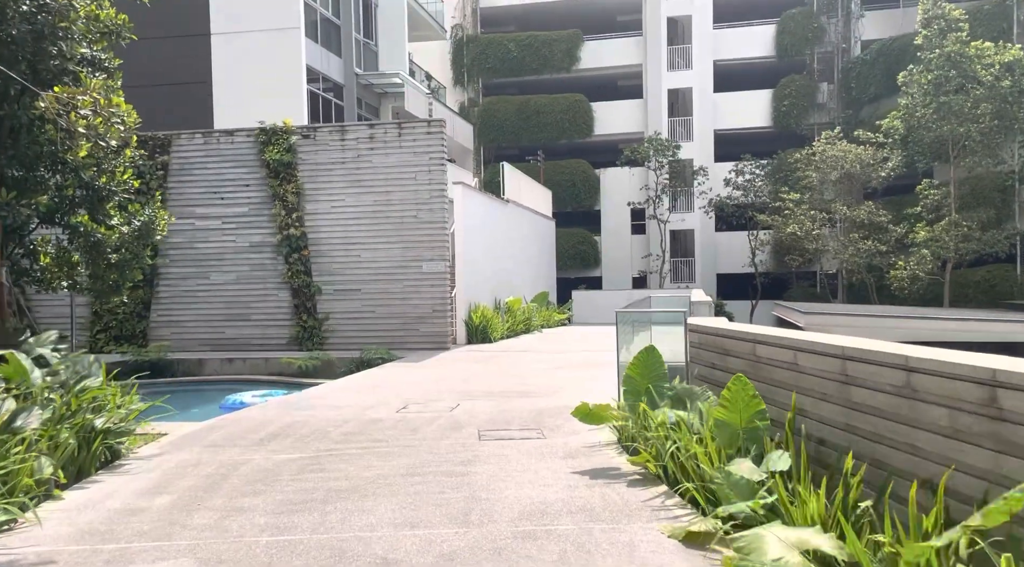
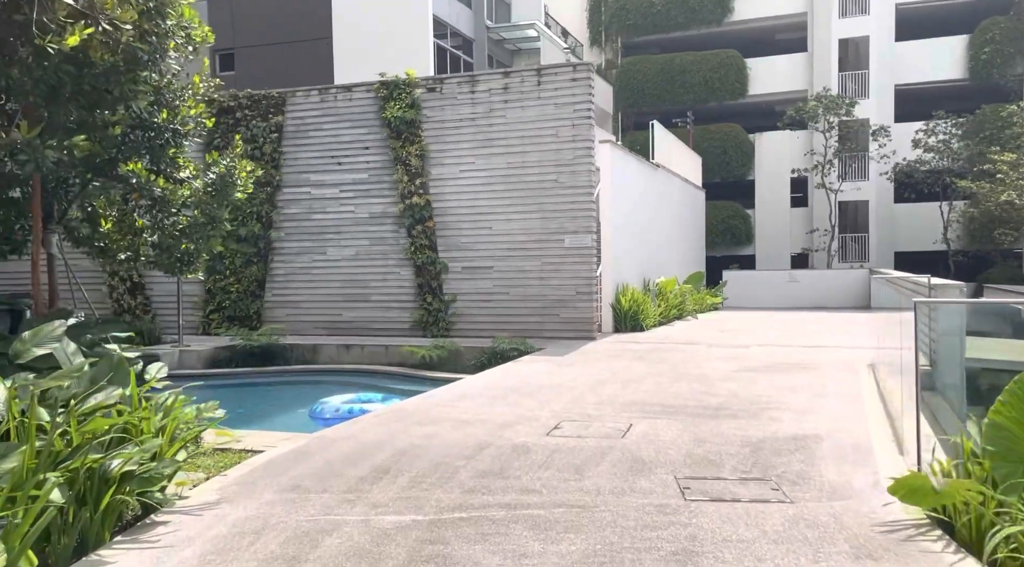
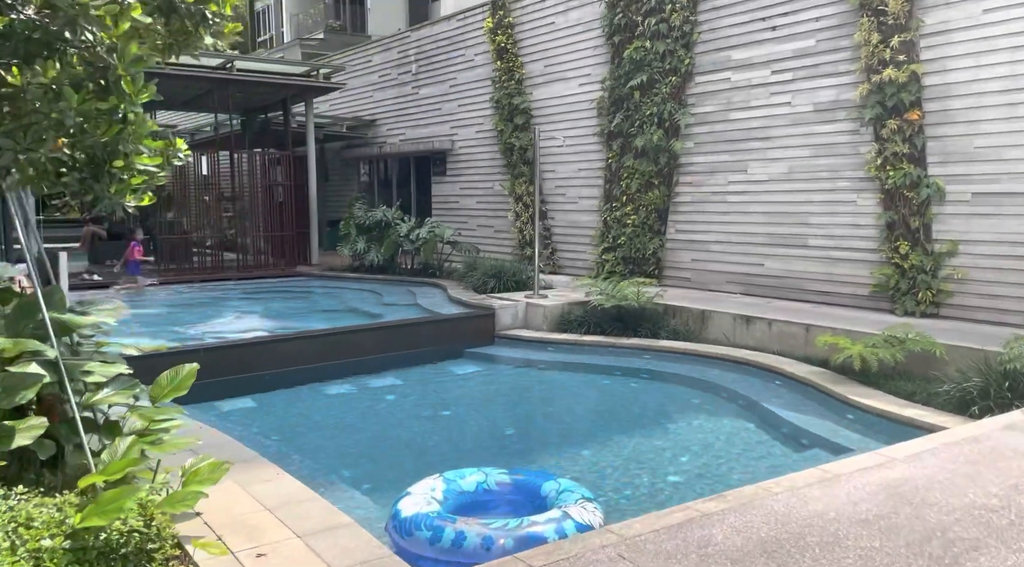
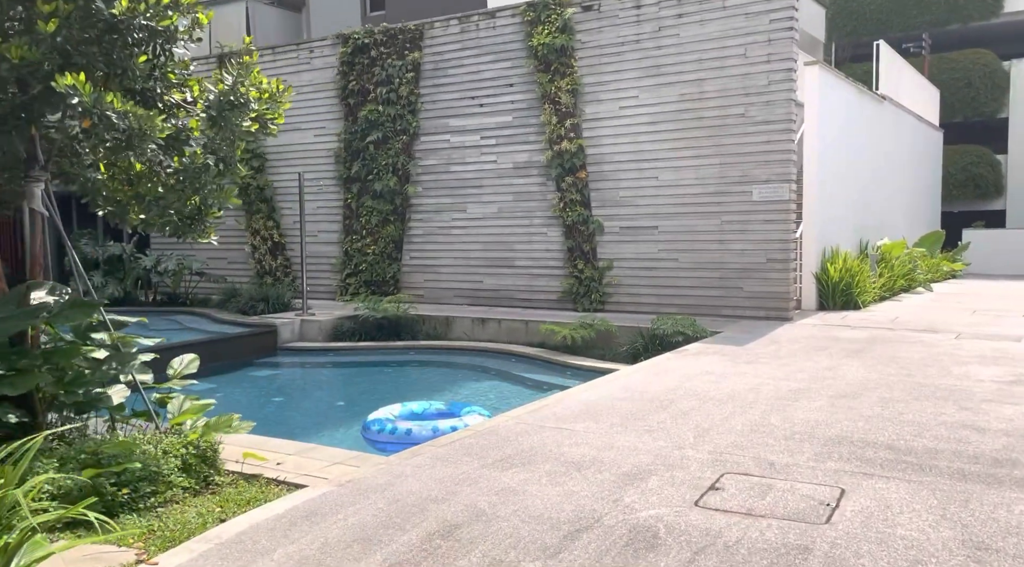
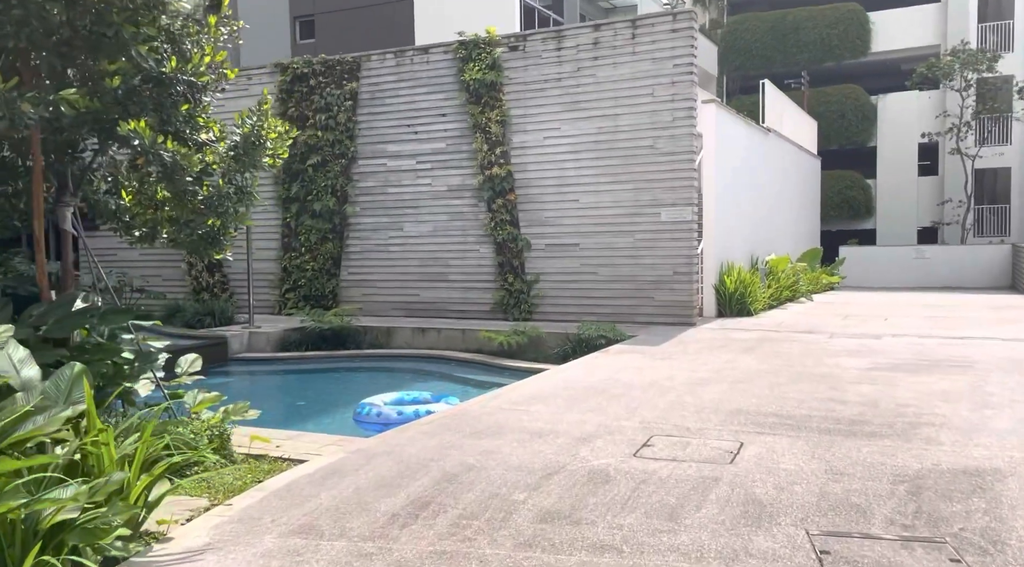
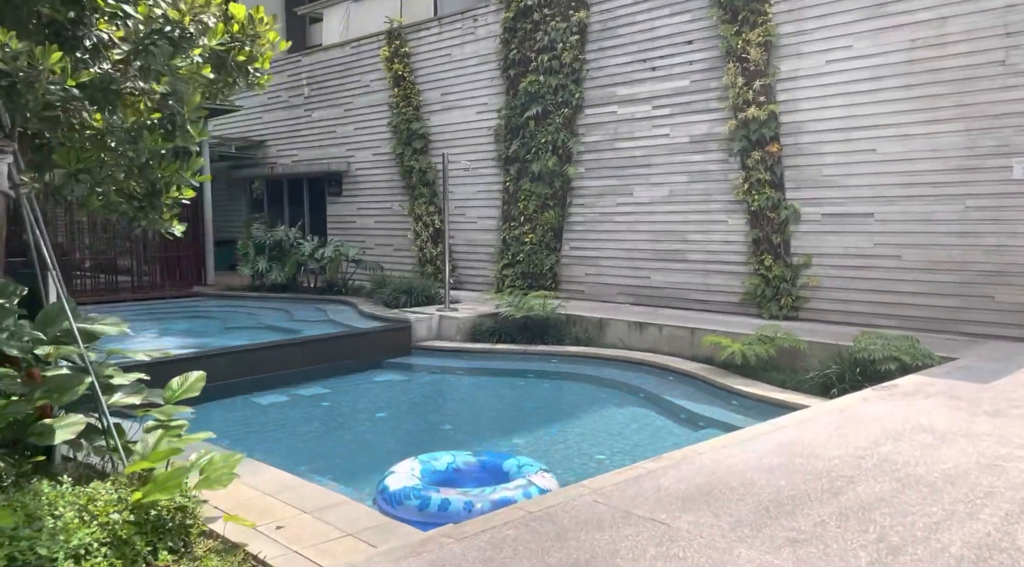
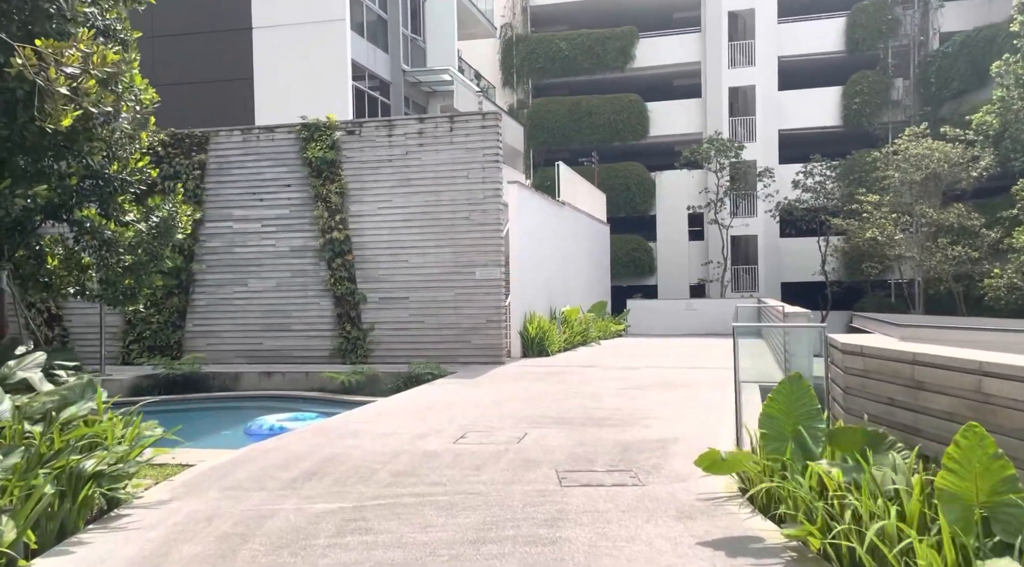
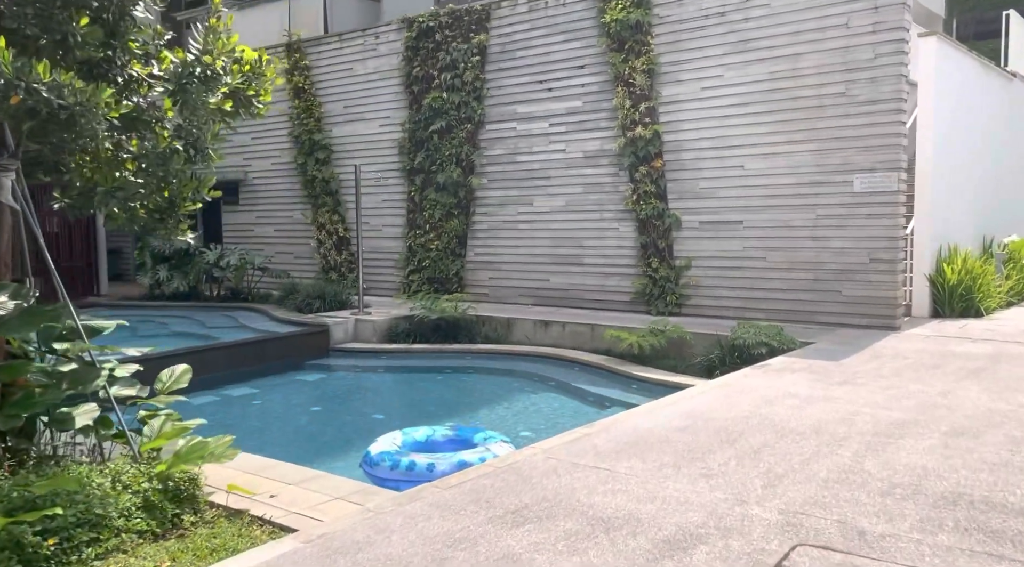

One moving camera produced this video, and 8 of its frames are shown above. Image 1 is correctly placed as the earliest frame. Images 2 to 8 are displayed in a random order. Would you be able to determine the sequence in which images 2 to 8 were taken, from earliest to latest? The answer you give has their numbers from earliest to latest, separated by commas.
7, 2, 5, 4, 8, 6, 3
